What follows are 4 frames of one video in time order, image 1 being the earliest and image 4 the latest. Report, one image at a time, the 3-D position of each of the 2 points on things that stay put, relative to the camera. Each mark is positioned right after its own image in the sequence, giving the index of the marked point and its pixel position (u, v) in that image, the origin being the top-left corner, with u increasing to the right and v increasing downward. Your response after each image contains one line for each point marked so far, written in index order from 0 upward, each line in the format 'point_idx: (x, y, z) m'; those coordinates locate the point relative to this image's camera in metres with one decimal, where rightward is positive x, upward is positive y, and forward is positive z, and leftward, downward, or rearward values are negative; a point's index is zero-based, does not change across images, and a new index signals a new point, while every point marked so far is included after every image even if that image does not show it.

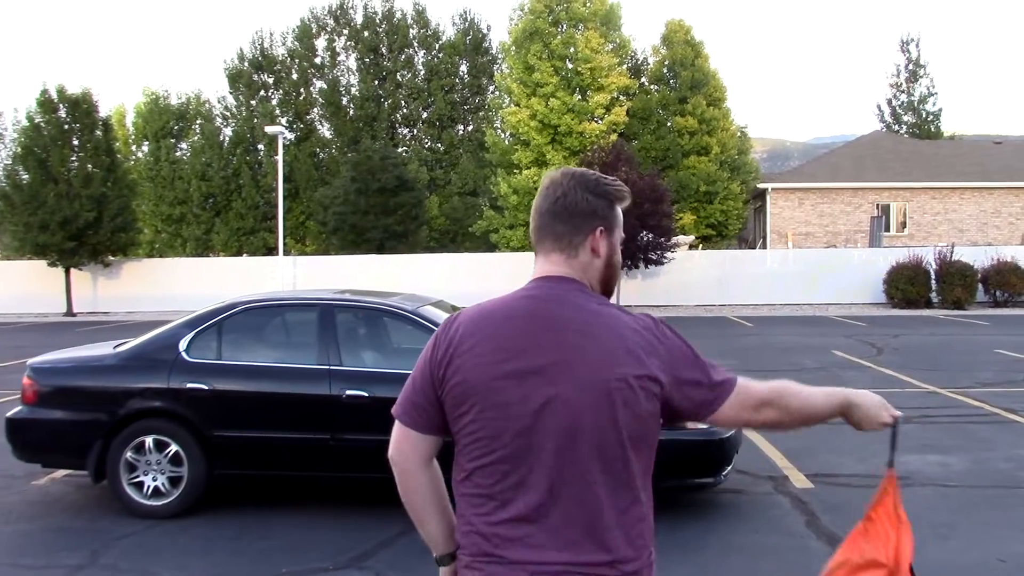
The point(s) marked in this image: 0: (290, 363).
0: (-1.5, -0.5, +6.4) m
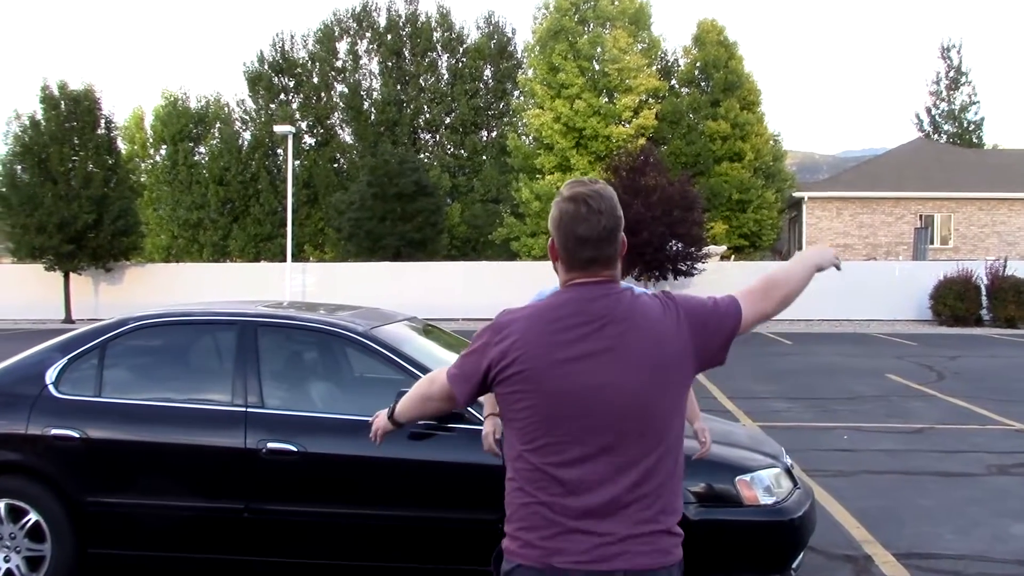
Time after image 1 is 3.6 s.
0: (-1.5, -0.6, +4.7) m
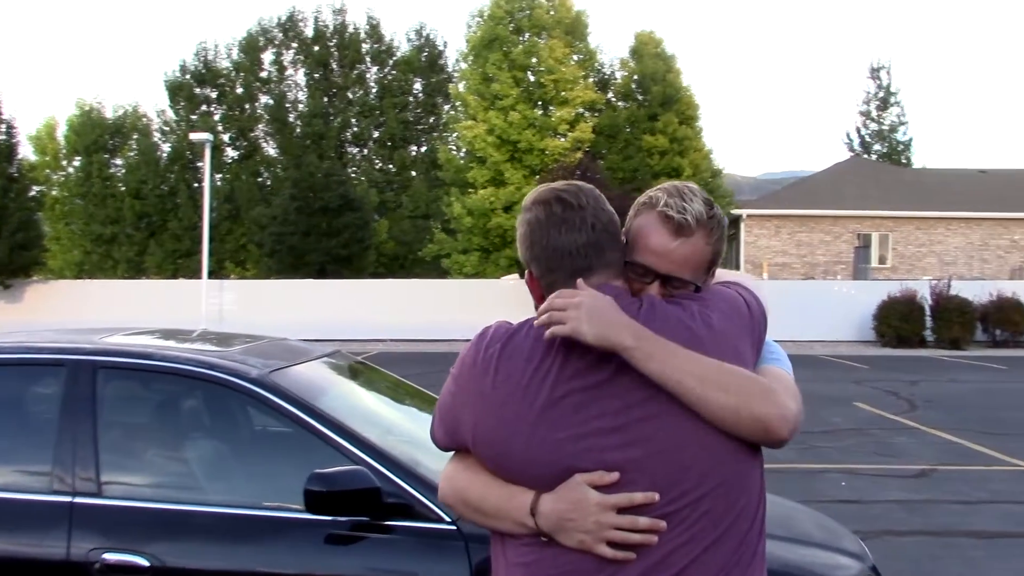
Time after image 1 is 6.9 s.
0: (-1.6, -0.6, +3.1) m
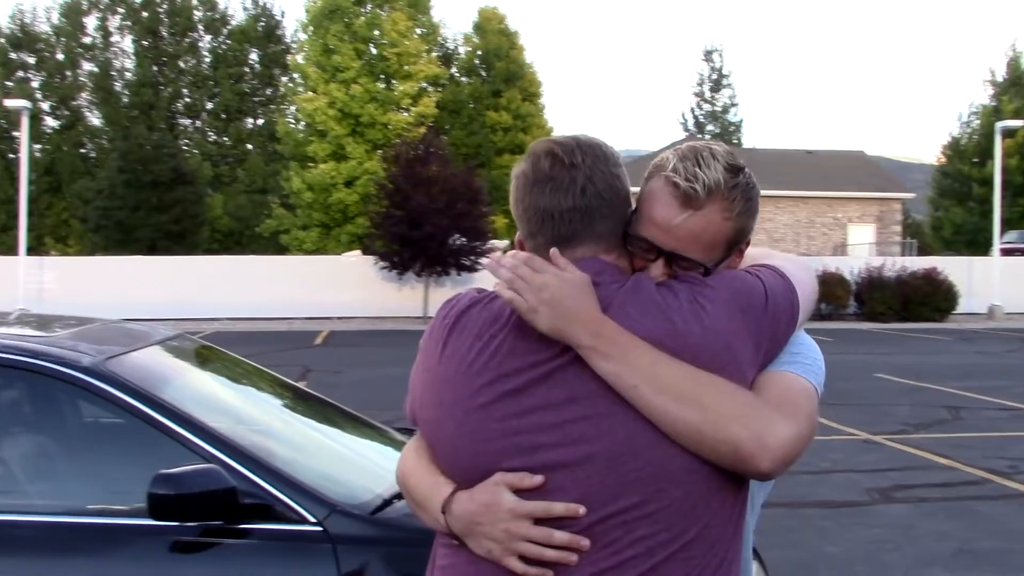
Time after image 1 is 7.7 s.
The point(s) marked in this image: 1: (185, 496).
0: (-2.0, -0.6, +2.6) m
1: (-0.9, -0.5, +2.5) m
